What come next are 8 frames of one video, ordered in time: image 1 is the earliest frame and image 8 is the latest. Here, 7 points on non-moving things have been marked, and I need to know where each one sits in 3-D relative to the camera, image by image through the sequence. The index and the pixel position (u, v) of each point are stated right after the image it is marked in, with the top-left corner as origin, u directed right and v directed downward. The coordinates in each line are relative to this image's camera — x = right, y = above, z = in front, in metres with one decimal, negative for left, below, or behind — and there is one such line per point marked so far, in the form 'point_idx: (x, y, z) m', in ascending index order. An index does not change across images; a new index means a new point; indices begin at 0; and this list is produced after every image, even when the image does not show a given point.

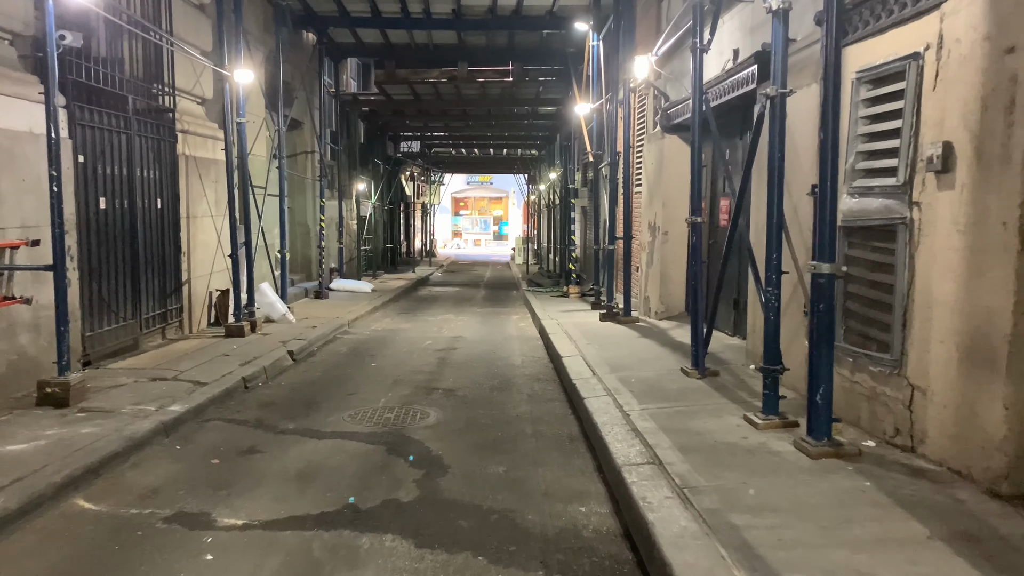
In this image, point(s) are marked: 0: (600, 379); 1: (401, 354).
0: (+0.6, -0.7, +5.9) m
1: (-1.2, -0.7, +8.8) m
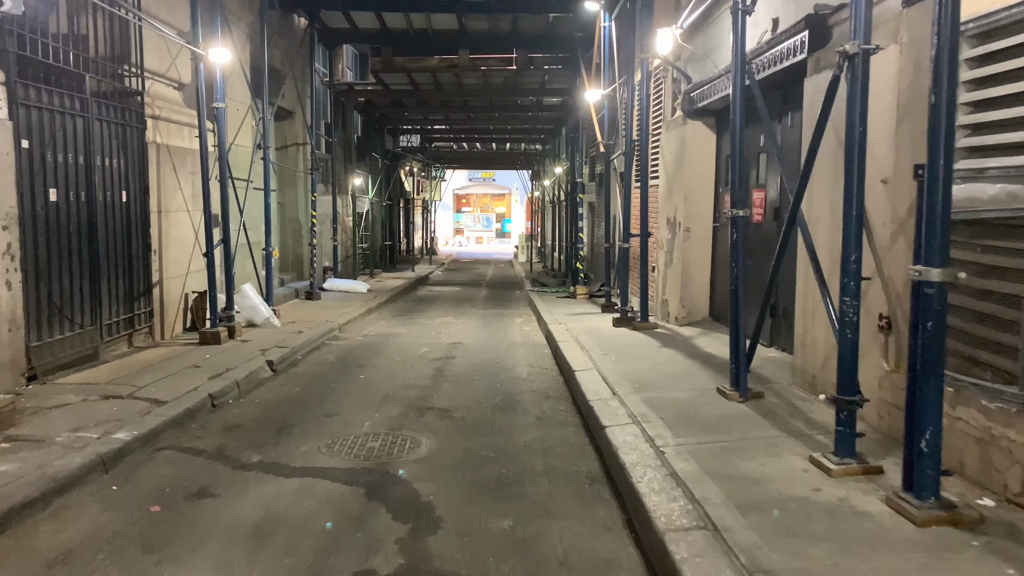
0: (+0.7, -0.7, +5.0) m
1: (-1.2, -0.8, +8.0) m
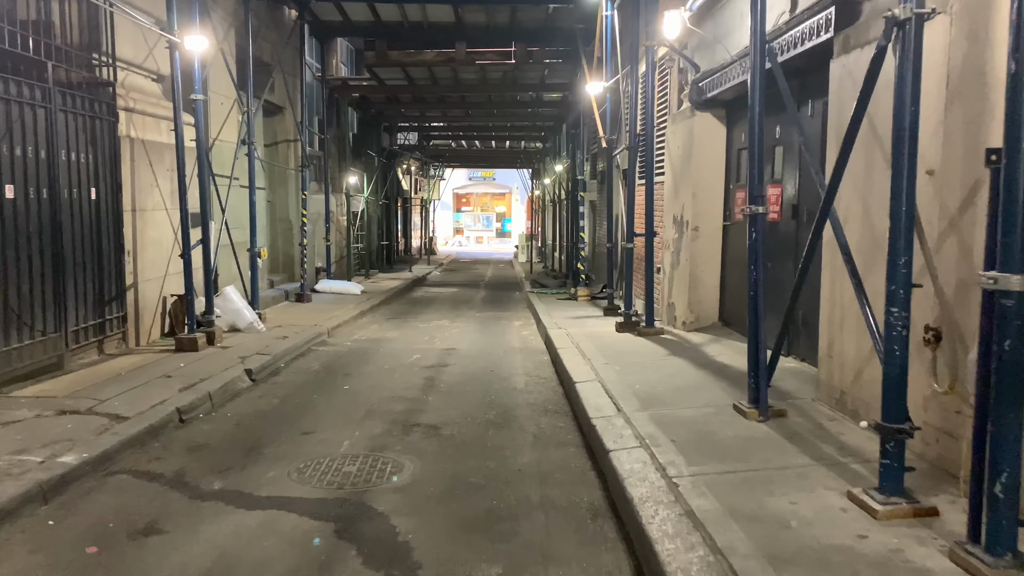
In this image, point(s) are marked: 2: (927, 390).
0: (+0.7, -0.7, +4.5) m
1: (-1.2, -0.8, +7.5) m
2: (+1.7, -0.4, +3.3) m
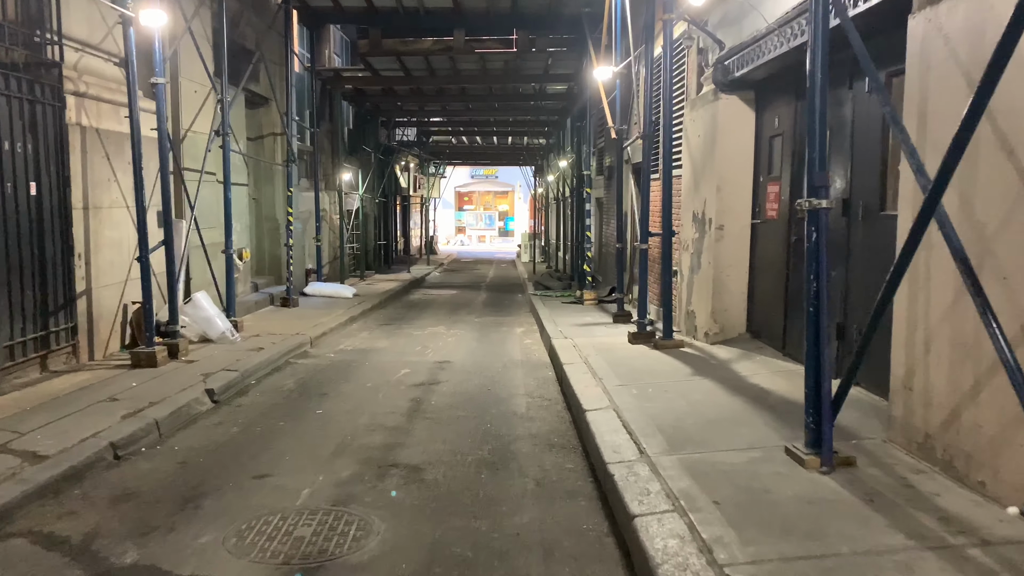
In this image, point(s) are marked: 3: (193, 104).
0: (+0.6, -0.8, +3.6) m
1: (-1.2, -0.8, +6.6) m
2: (+1.7, -0.5, +2.4) m
3: (-3.8, +2.2, +9.4) m
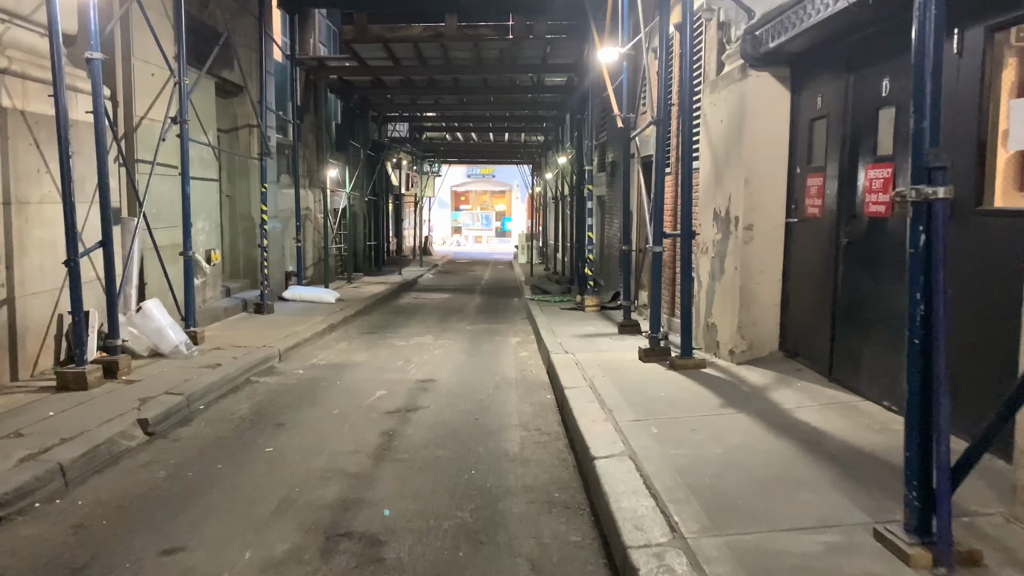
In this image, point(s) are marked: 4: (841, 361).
0: (+0.6, -0.9, +2.6) m
1: (-1.3, -0.9, +5.5) m
2: (+1.7, -0.6, +1.4) m
3: (-3.8, +2.1, +8.4) m
4: (+2.0, -0.4, +4.8) m
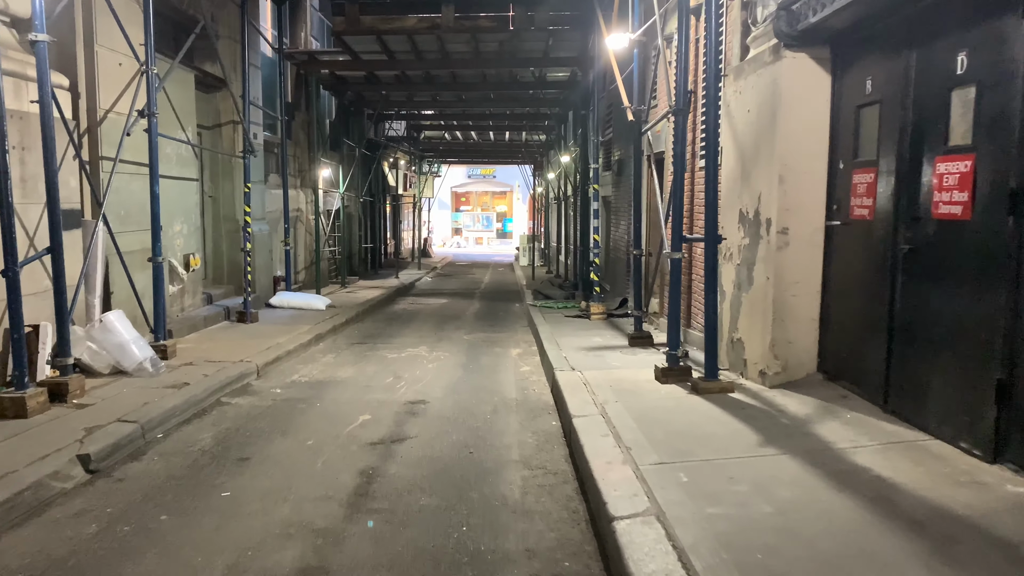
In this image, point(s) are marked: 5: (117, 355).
0: (+0.6, -1.0, +1.9) m
1: (-1.3, -1.0, +4.8) m
2: (+1.7, -0.6, +0.7) m
3: (-3.8, +2.0, +7.6) m
4: (+2.0, -0.5, +4.0) m
5: (-3.3, -0.5, +6.6) m
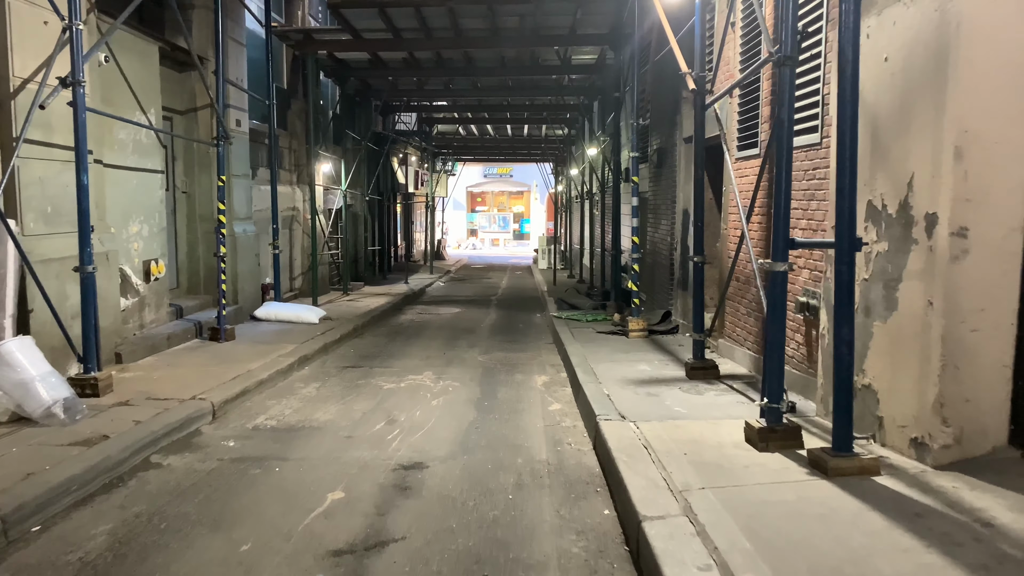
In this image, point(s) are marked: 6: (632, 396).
0: (+0.7, -1.1, +0.2) m
1: (-1.1, -1.1, +3.2) m
2: (+1.7, -0.8, -1.0) m
3: (-3.6, +1.9, +6.0) m
4: (+2.1, -0.6, +2.3) m
5: (-3.1, -0.7, +5.0) m
6: (+0.9, -0.8, +5.7) m
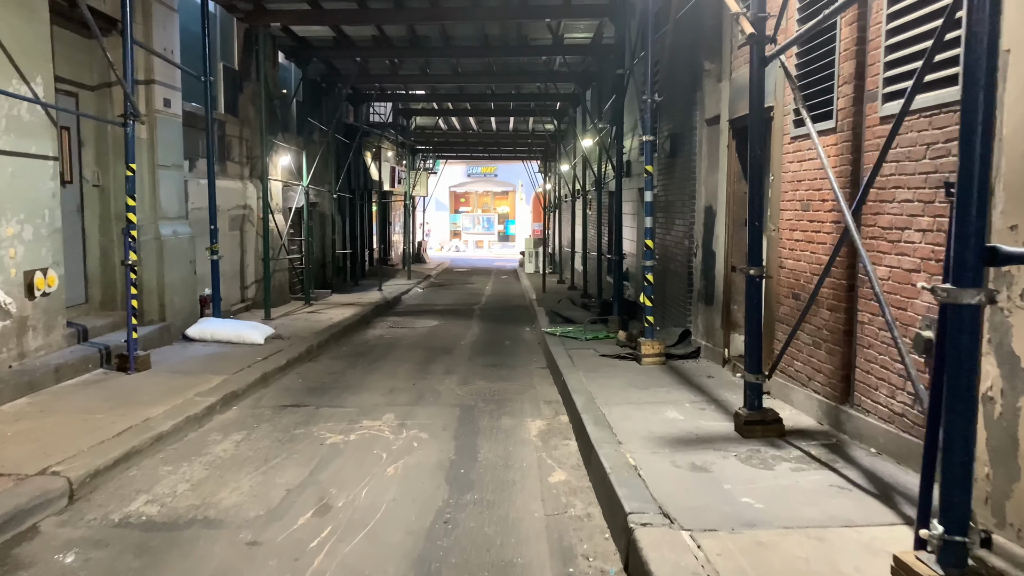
0: (+0.7, -1.2, -1.6) m
1: (-1.1, -1.3, +1.4) m
2: (+1.8, -0.9, -2.7) m
3: (-3.7, +1.7, +4.2) m
4: (+2.1, -0.8, +0.6) m
5: (-3.1, -0.8, +3.2) m
6: (+0.8, -0.9, +3.9) m
